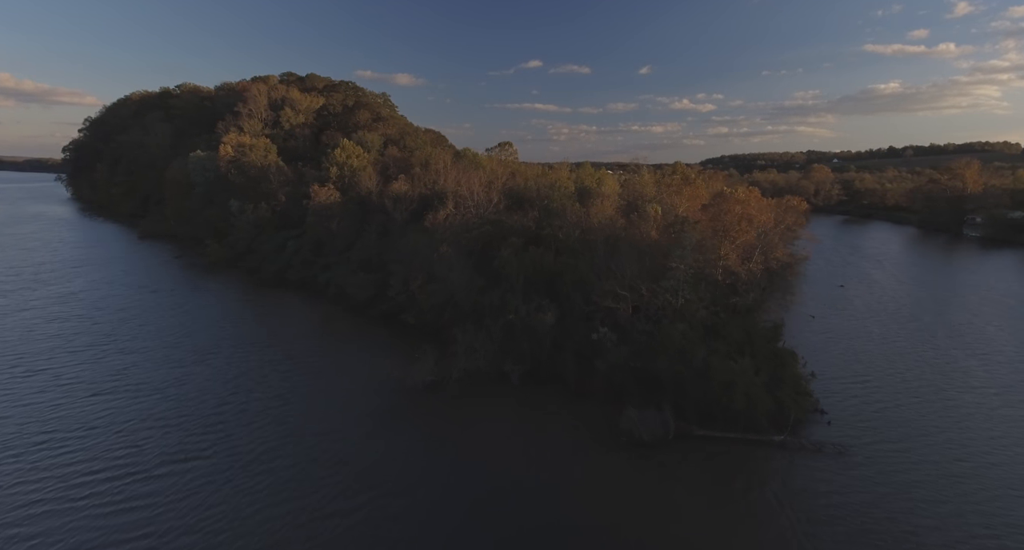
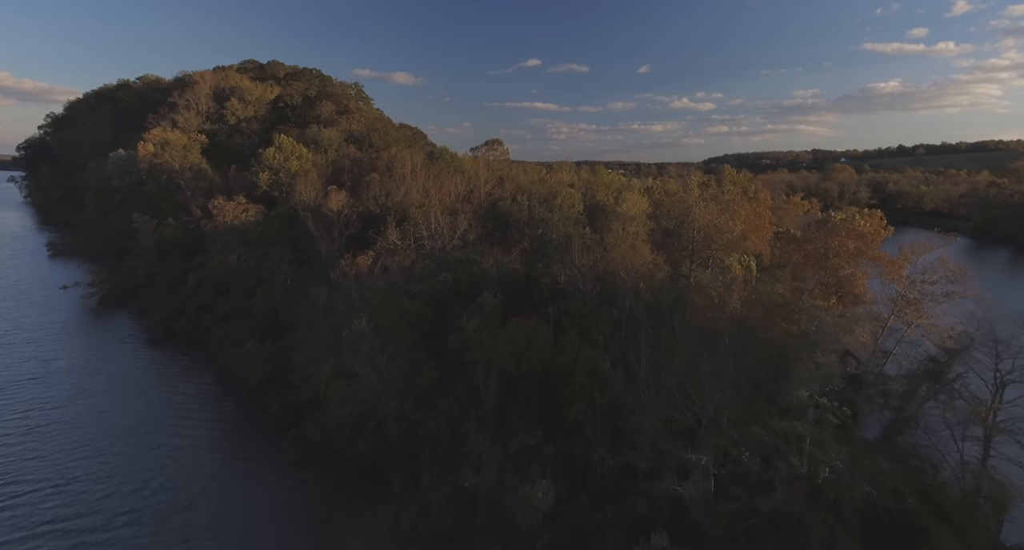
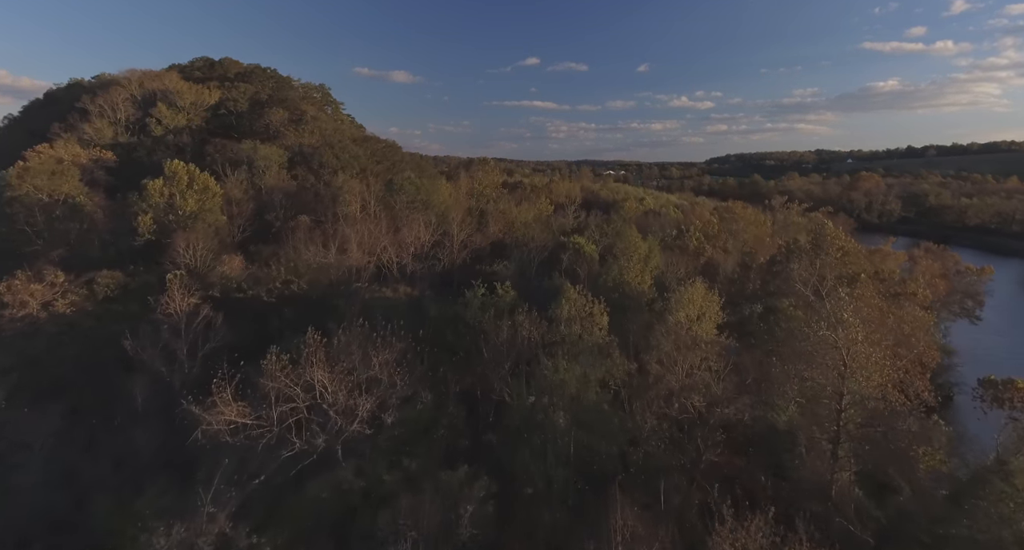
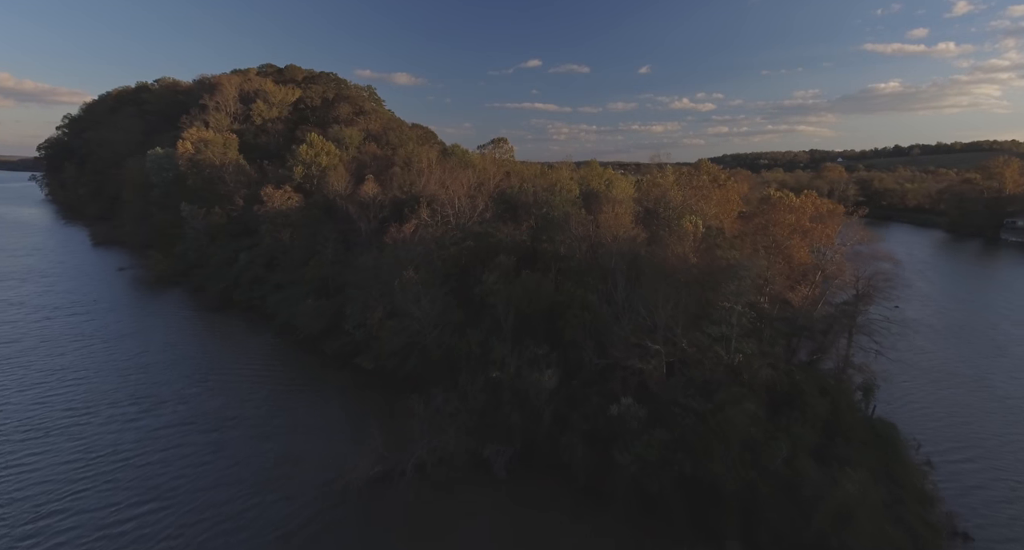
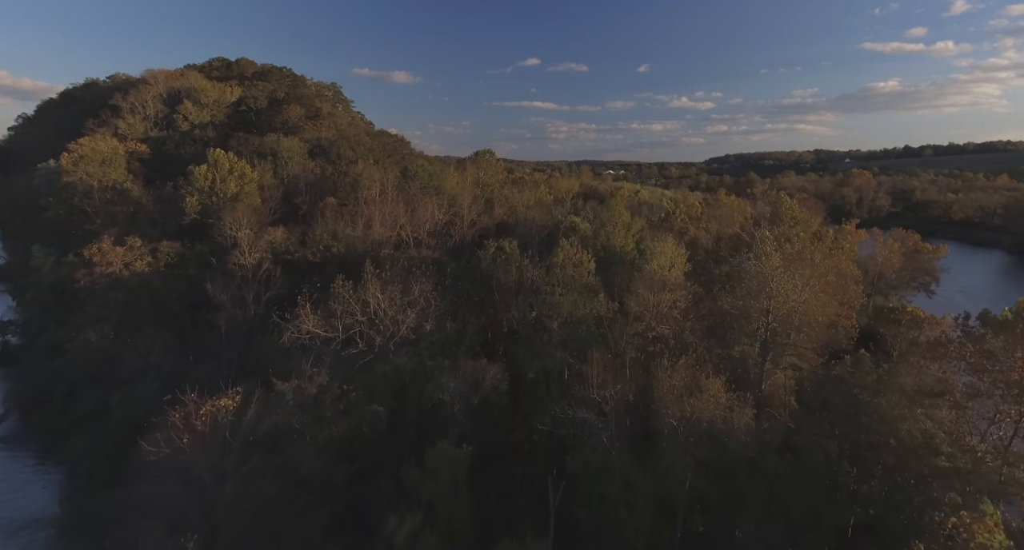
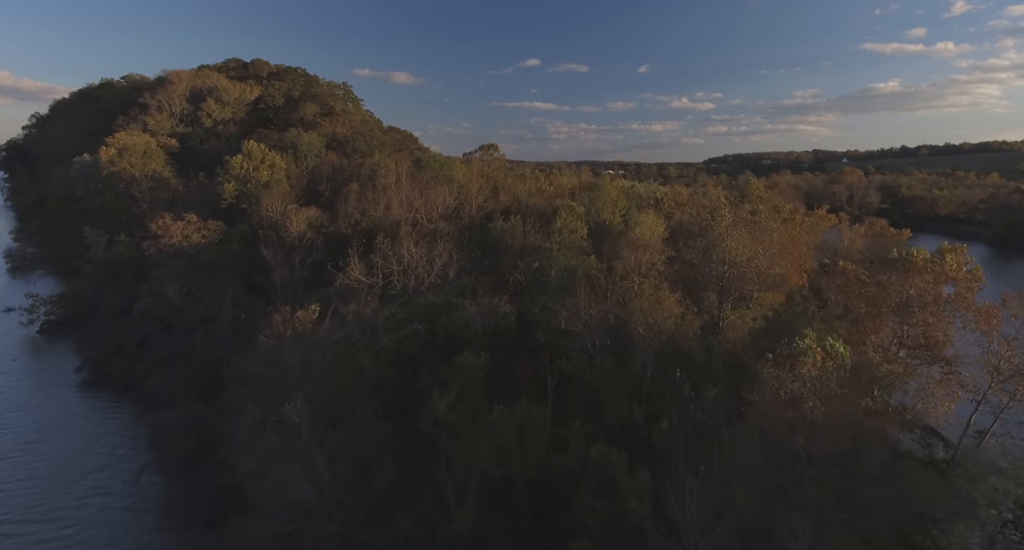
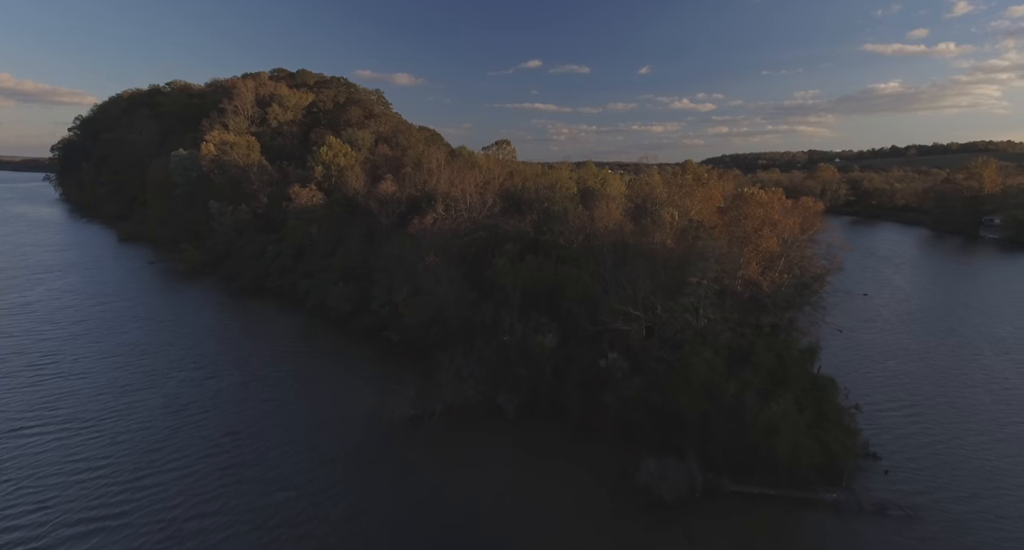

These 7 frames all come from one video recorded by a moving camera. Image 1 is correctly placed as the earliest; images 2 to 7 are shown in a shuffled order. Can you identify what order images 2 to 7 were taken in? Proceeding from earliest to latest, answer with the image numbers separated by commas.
7, 4, 2, 6, 5, 3
